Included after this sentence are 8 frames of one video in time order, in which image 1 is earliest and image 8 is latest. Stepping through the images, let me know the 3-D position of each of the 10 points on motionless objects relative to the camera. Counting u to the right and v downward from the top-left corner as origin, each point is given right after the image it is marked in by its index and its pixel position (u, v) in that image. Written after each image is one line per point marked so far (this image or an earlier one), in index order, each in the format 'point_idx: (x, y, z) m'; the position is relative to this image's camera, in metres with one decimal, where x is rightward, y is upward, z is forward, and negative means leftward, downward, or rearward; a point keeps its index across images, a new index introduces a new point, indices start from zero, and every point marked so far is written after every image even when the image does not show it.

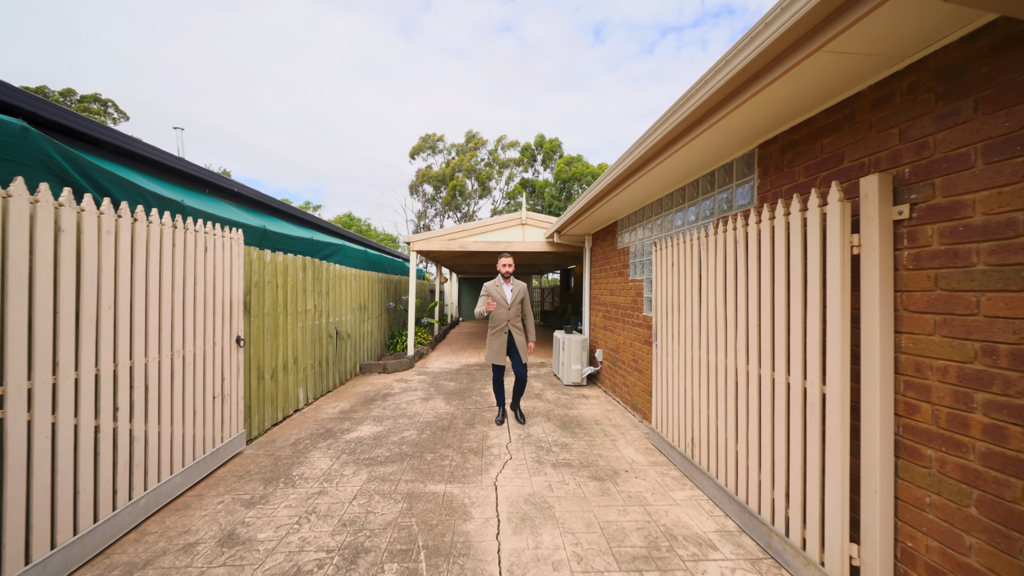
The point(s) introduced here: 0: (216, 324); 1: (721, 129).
0: (-2.6, -0.3, +3.3) m
1: (+1.4, +1.1, +2.5) m
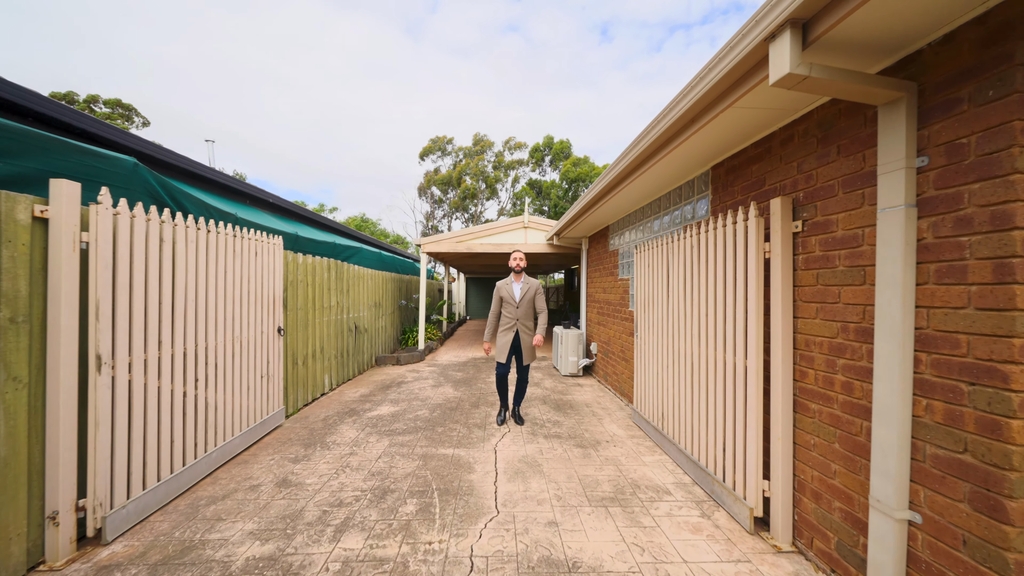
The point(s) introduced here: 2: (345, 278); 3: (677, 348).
0: (-2.7, -0.3, +3.9) m
1: (+1.4, +1.1, +3.0) m
2: (-2.8, +0.2, +6.2) m
3: (+1.6, -0.6, +3.5) m
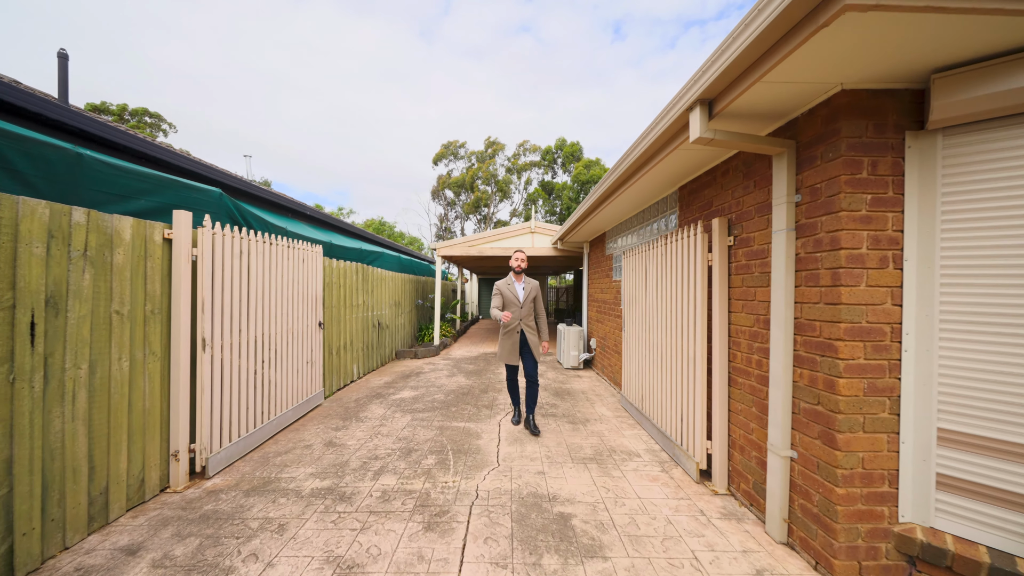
0: (-2.6, -0.3, +4.7) m
1: (+1.4, +1.1, +3.7) m
2: (-2.7, +0.2, +7.0) m
3: (+1.6, -0.6, +4.1) m
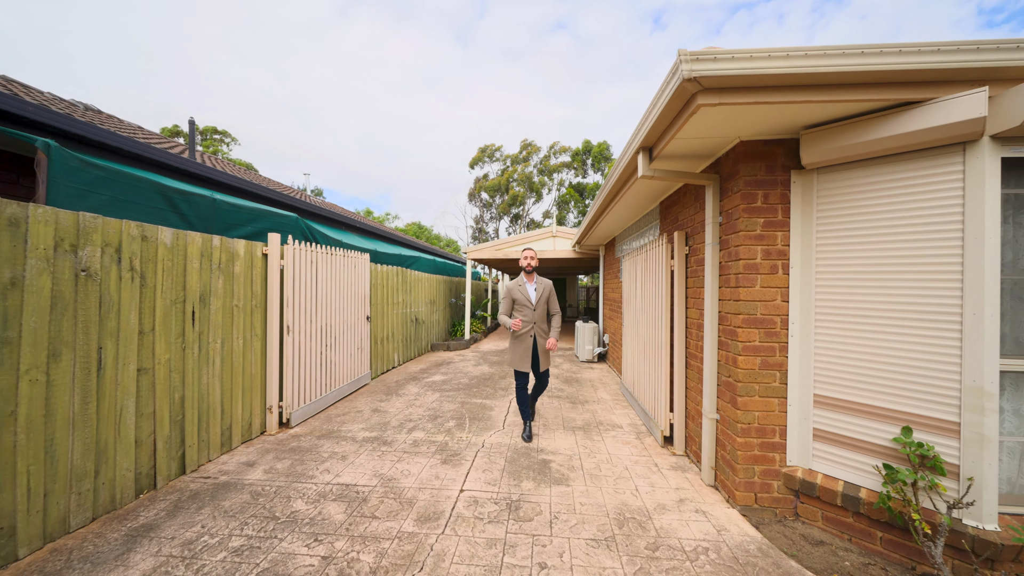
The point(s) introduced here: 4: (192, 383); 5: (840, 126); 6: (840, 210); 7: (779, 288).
0: (-2.5, -0.3, +5.9) m
1: (+1.4, +1.1, +4.4) m
2: (-2.3, +0.2, +8.1) m
3: (+1.7, -0.6, +4.8) m
4: (-2.8, -0.8, +3.2) m
5: (+2.1, +1.0, +2.3) m
6: (+2.2, +0.5, +2.4) m
7: (+1.9, 0.0, +2.6) m
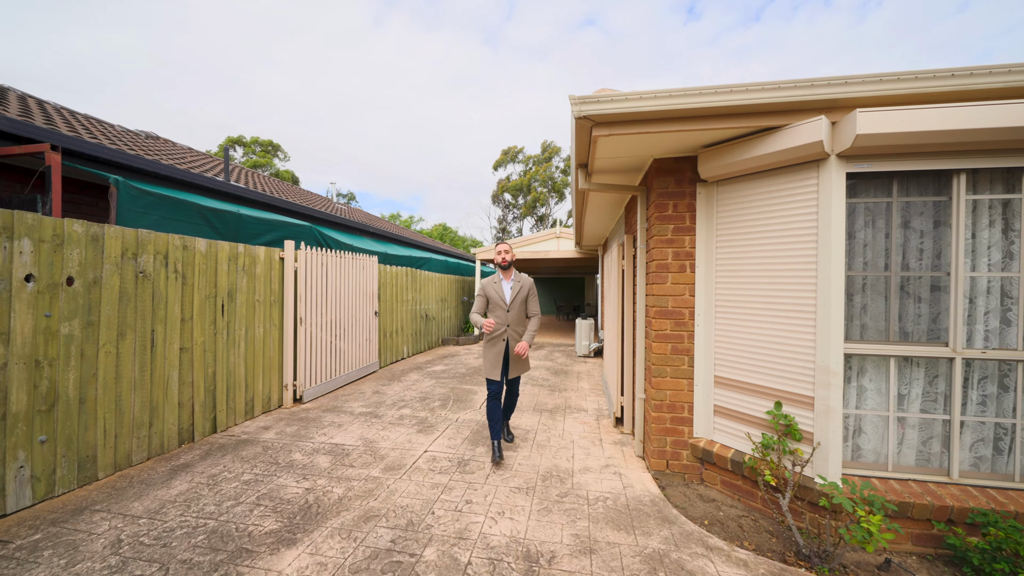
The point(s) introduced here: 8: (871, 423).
0: (-2.6, -0.3, +6.6) m
1: (+1.1, +1.1, +4.9) m
2: (-2.3, +0.2, +8.8) m
3: (+1.4, -0.6, +5.3) m
4: (-3.2, -0.8, +4.0) m
5: (+1.6, +1.1, +2.7) m
6: (+1.8, +0.5, +2.8) m
7: (+1.5, 0.0, +3.1) m
8: (+2.5, -1.0, +2.6) m
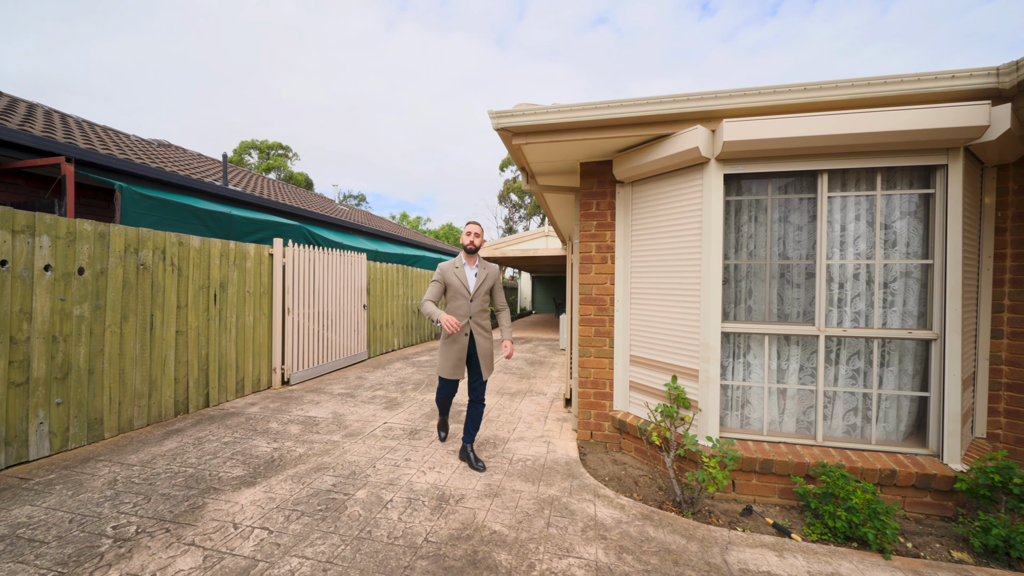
0: (-3.1, -0.2, +7.2) m
1: (+0.6, +1.2, +5.3) m
2: (-2.7, +0.3, +9.4) m
3: (+0.9, -0.5, +5.6) m
4: (-3.7, -0.7, +4.5) m
5: (+1.0, +1.2, +3.1) m
6: (+1.2, +0.7, +3.2) m
7: (+0.9, +0.1, +3.4) m
8: (+1.9, -0.9, +2.9) m
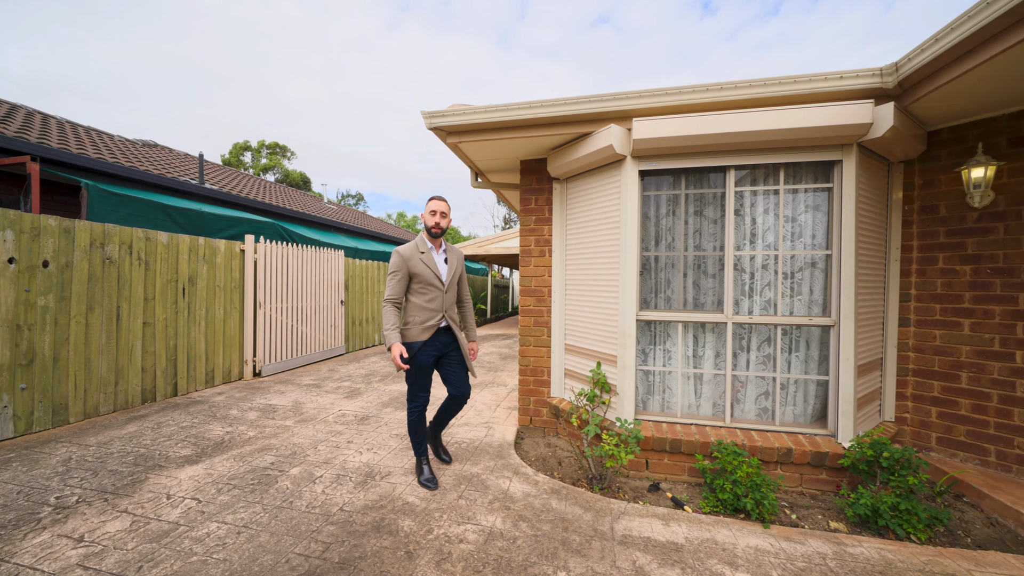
0: (-3.6, -0.1, +7.3) m
1: (0.0, +1.3, +5.4) m
2: (-3.2, +0.4, +9.5) m
3: (+0.4, -0.4, +5.8) m
4: (-4.3, -0.6, +4.7) m
5: (+0.4, +1.2, +3.2) m
6: (+0.6, +0.7, +3.4) m
7: (+0.3, +0.2, +3.6) m
8: (+1.4, -0.8, +3.1) m
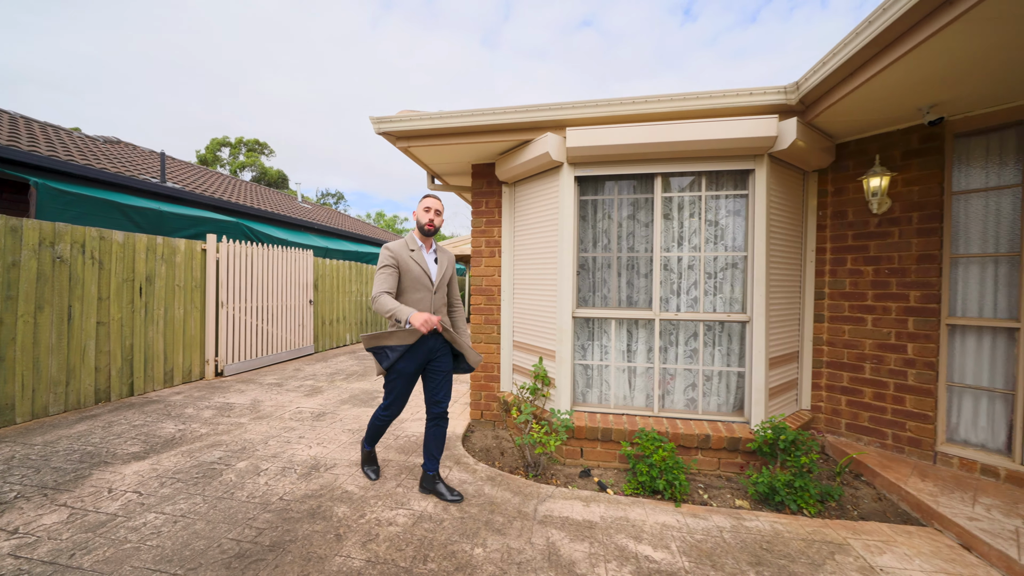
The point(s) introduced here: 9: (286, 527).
0: (-4.3, -0.1, +7.4) m
1: (-0.5, +1.3, +5.6) m
2: (-3.9, +0.4, +9.6) m
3: (-0.2, -0.4, +6.0) m
4: (-4.8, -0.6, +4.7) m
5: (0.0, +1.2, +3.4) m
6: (+0.1, +0.7, +3.5) m
7: (-0.2, +0.2, +3.7) m
8: (+0.9, -0.8, +3.3) m
9: (-1.3, -1.4, +2.1) m
